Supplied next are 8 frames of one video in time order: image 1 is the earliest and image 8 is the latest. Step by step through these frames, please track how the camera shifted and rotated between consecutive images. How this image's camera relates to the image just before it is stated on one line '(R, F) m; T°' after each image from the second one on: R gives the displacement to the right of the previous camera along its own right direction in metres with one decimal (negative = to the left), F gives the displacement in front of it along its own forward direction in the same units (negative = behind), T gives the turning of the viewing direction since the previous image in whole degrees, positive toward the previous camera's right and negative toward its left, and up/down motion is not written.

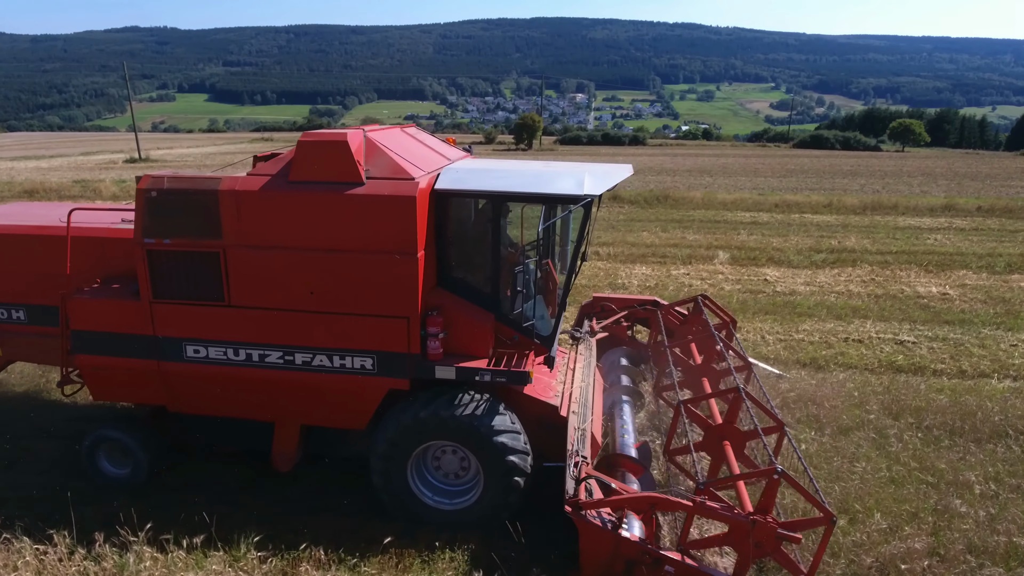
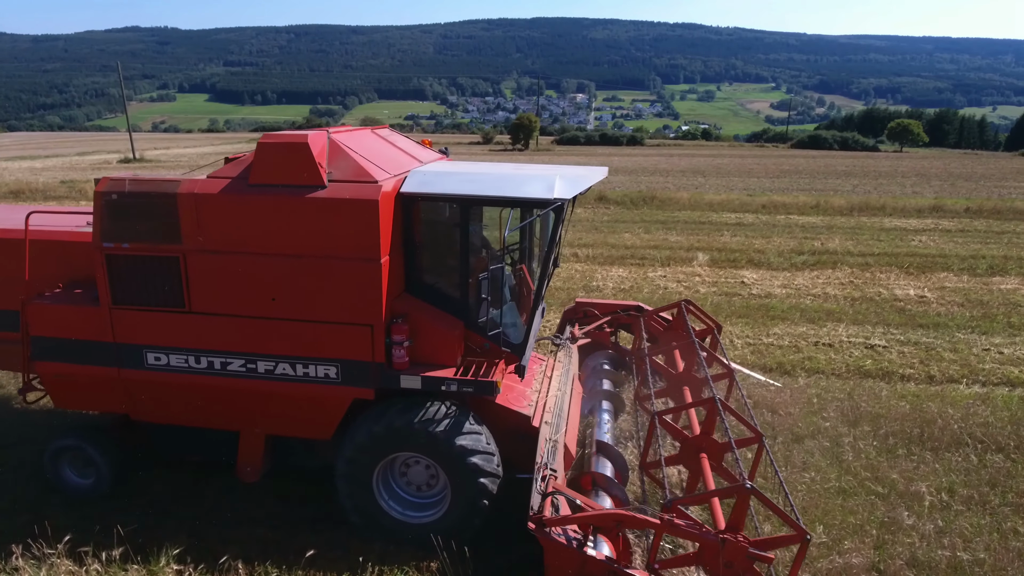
(+0.3, +0.1) m; 0°
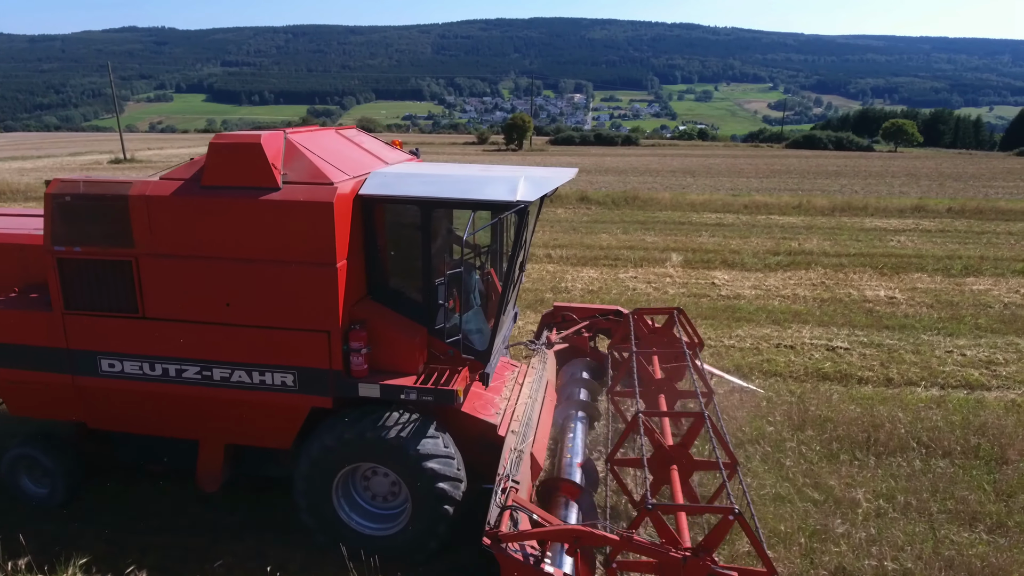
(+0.3, +0.1) m; 0°
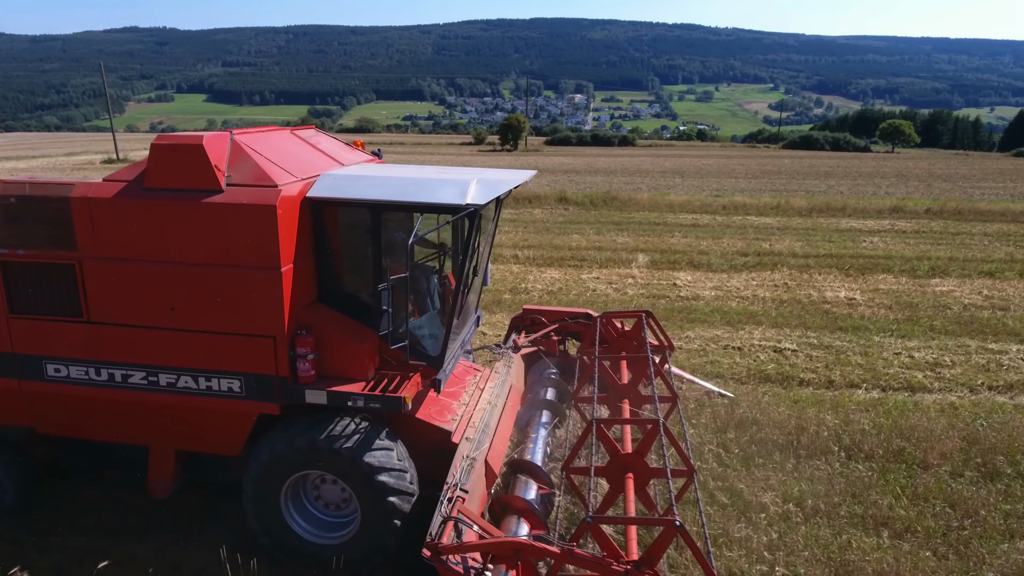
(+0.4, 0.0) m; 0°
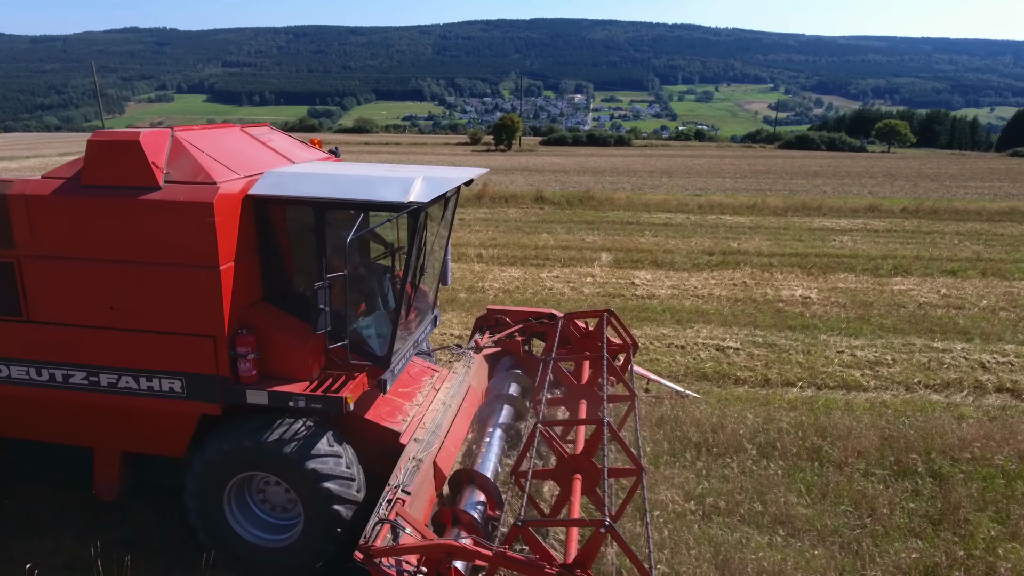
(+0.4, 0.0) m; 0°
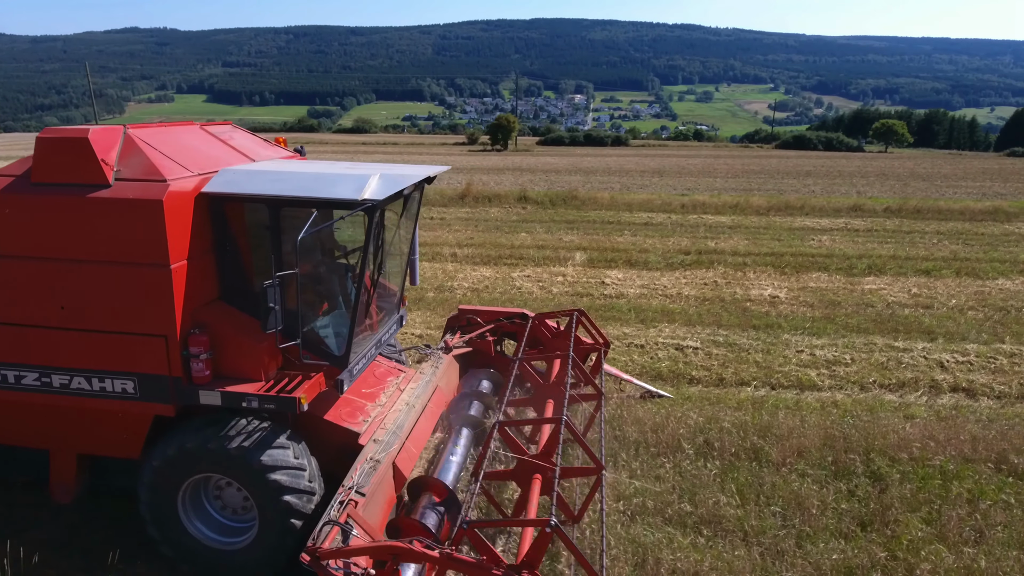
(+0.3, 0.0) m; 0°
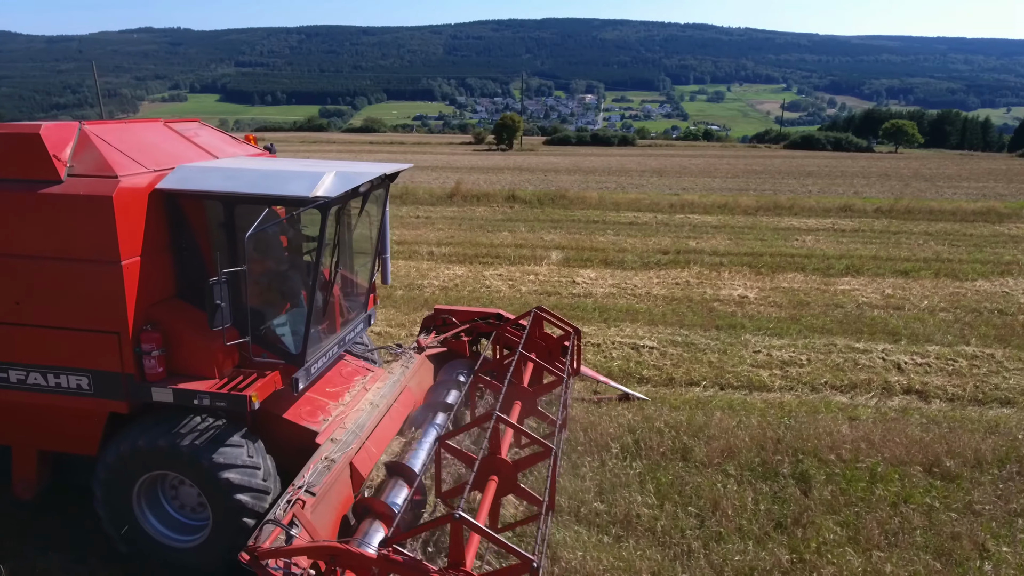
(+0.4, 0.0) m; -1°
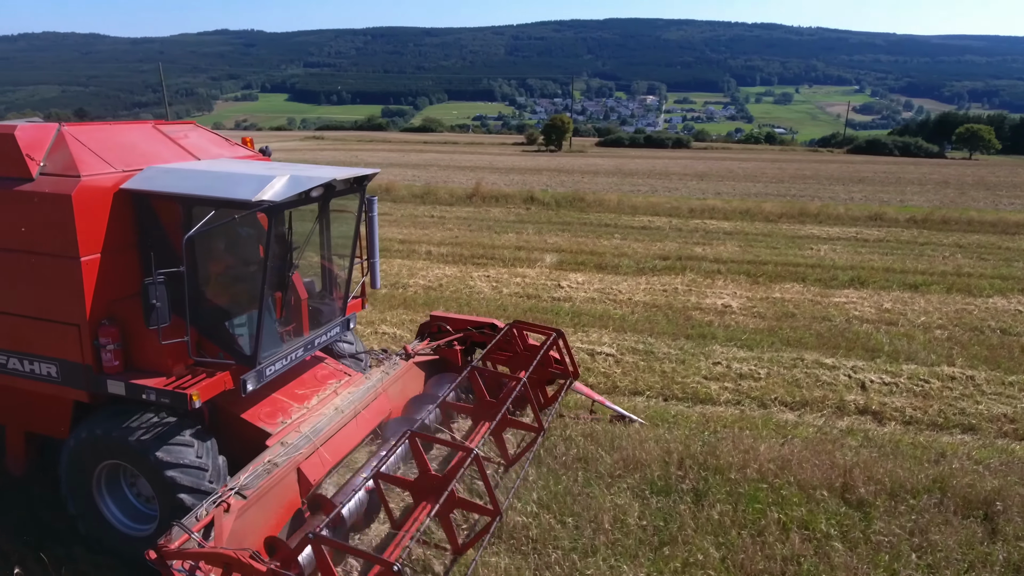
(+0.7, 0.0) m; -5°
